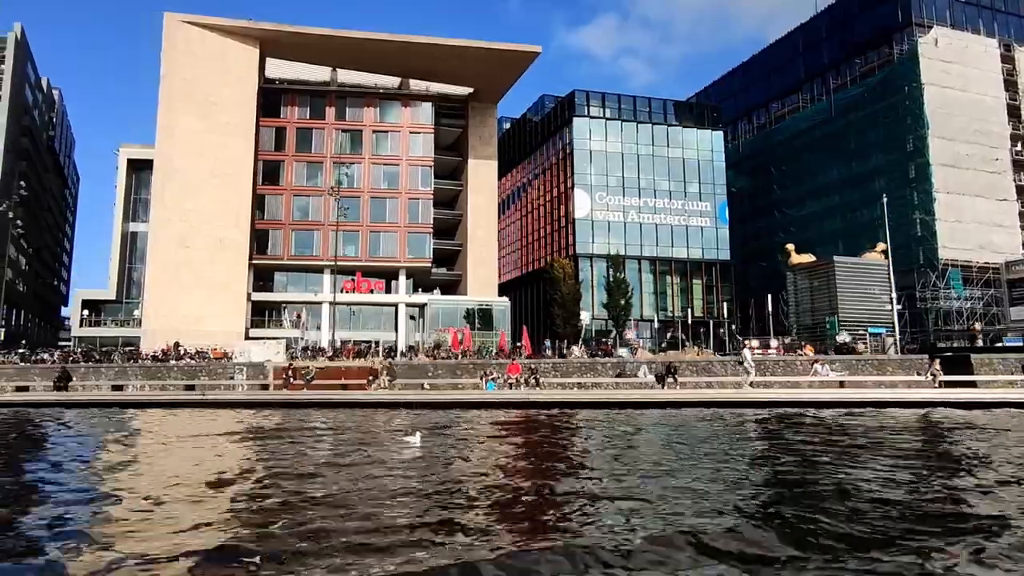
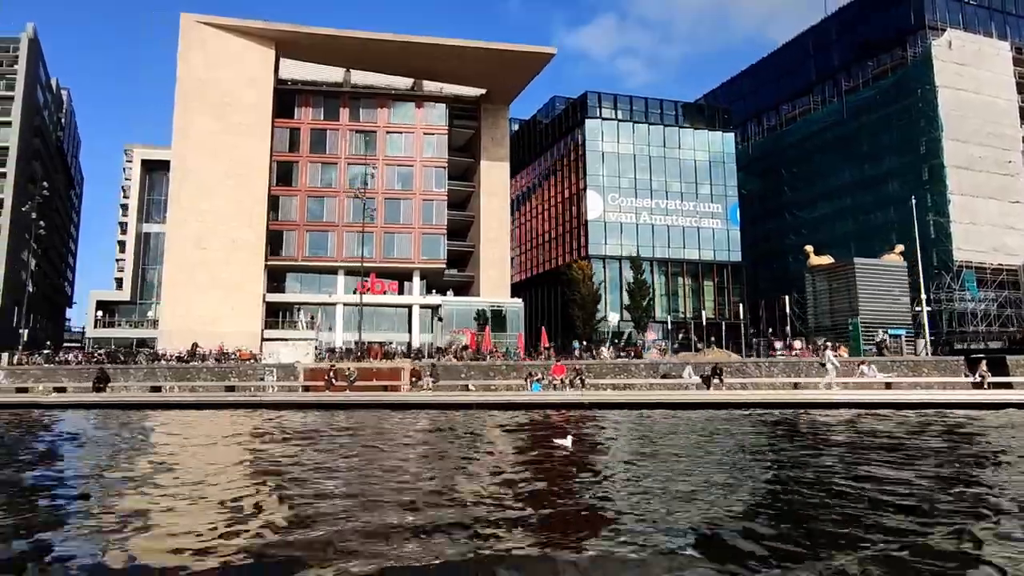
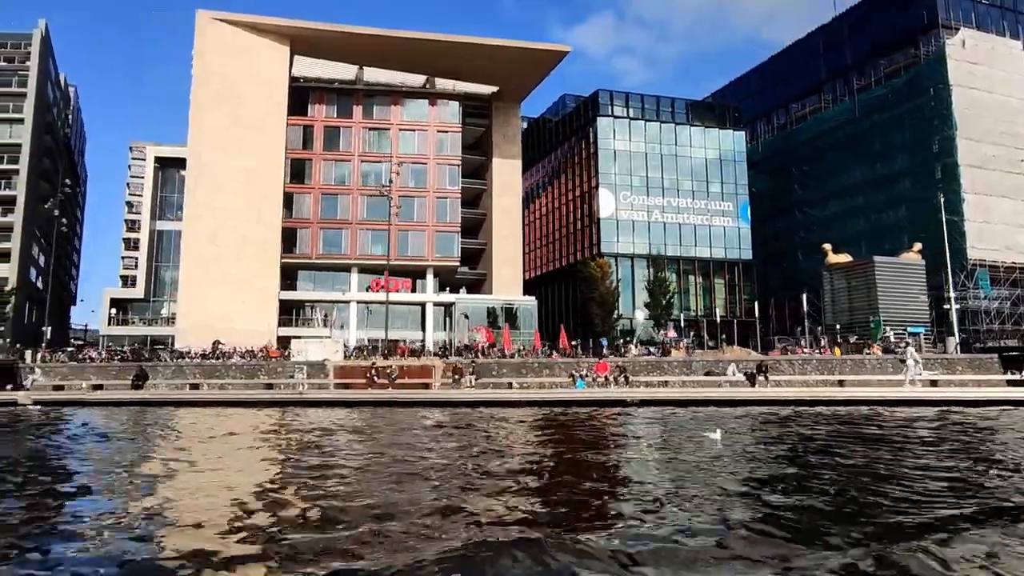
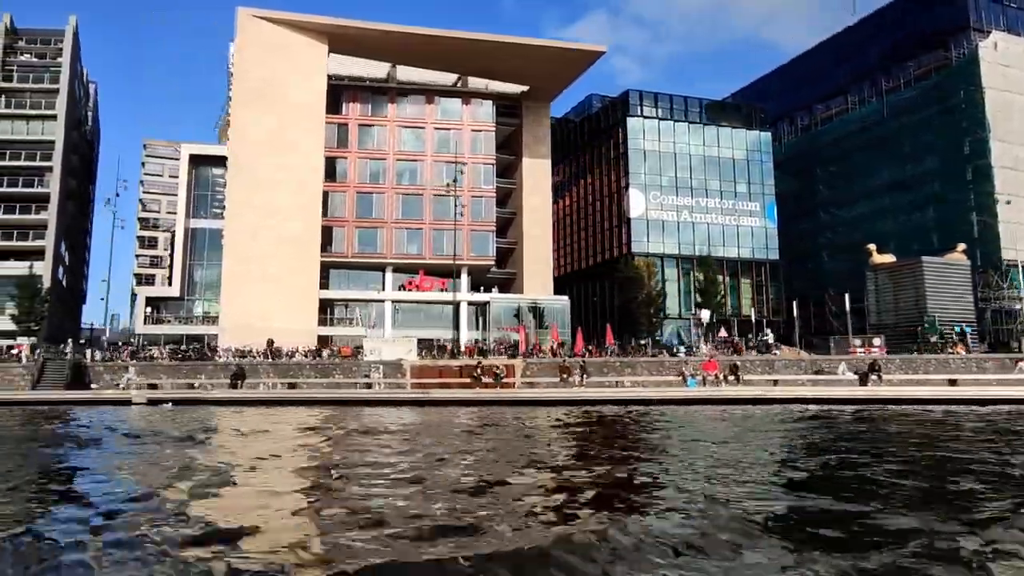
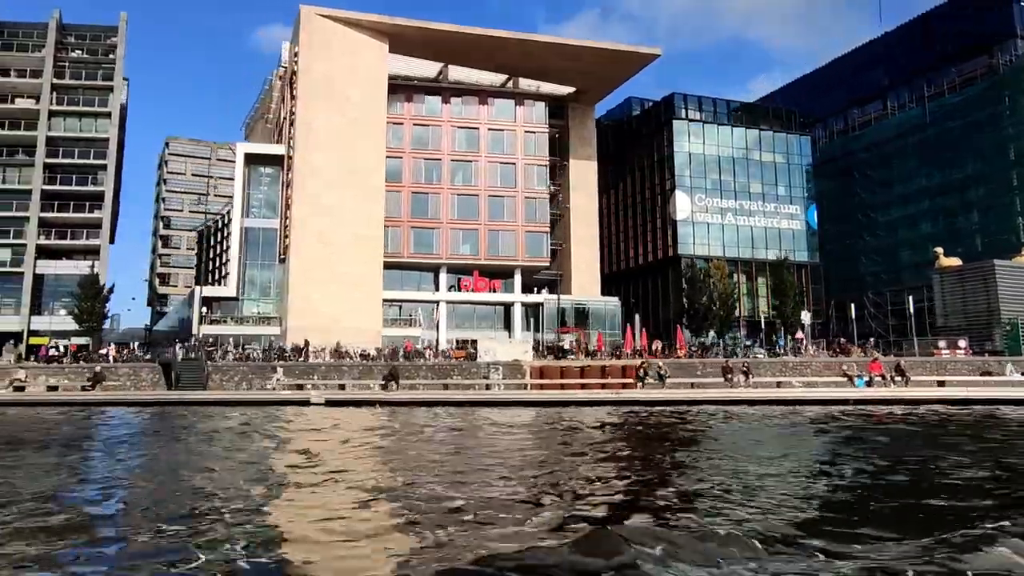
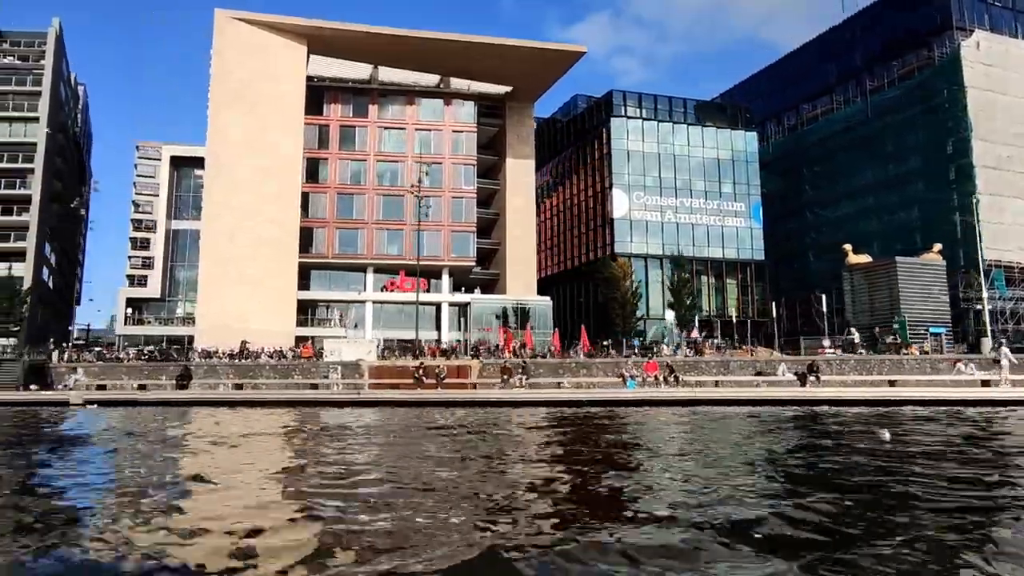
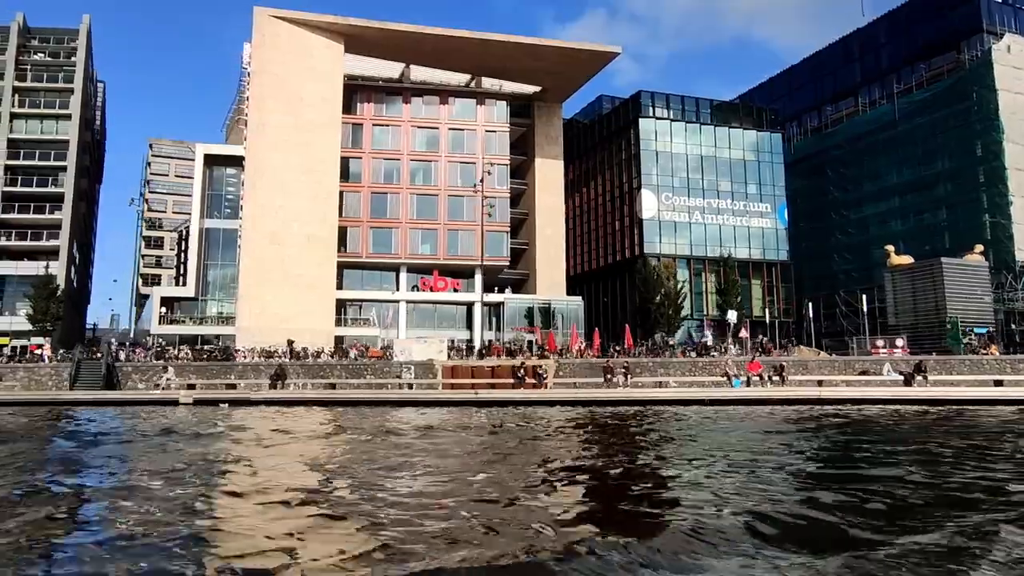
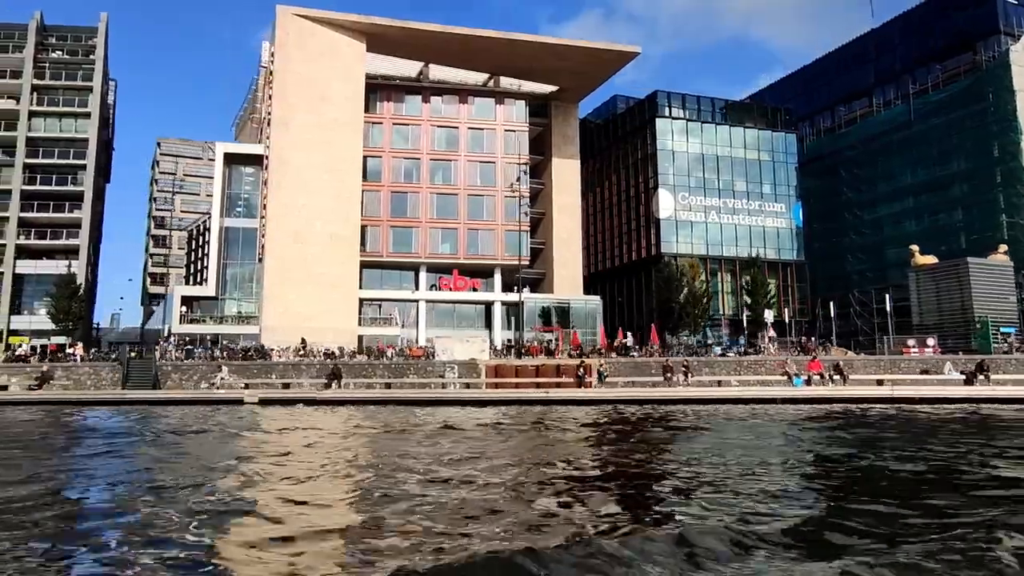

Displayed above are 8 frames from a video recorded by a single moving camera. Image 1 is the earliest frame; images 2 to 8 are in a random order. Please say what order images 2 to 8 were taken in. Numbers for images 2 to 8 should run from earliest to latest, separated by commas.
2, 3, 6, 4, 7, 8, 5
